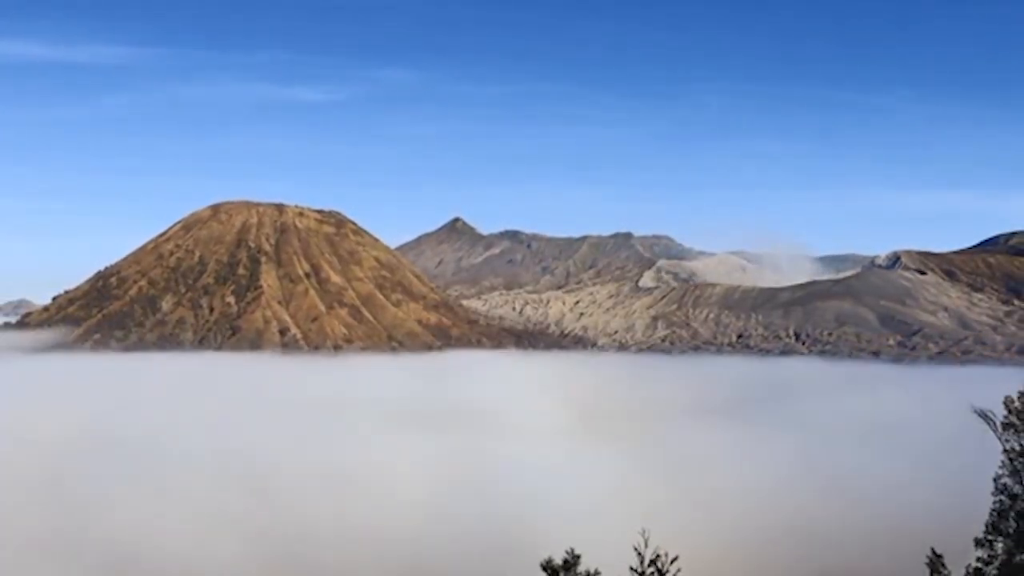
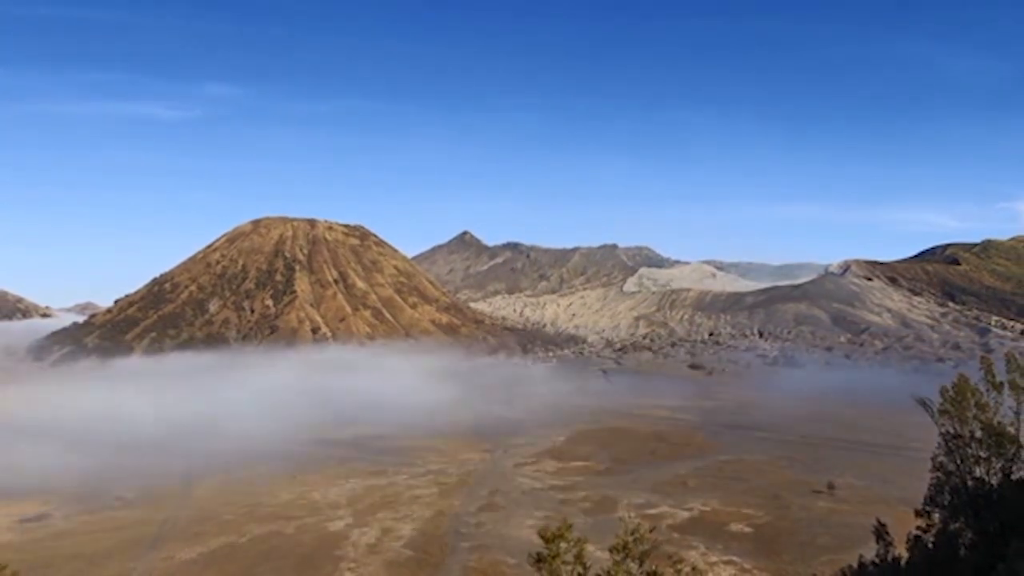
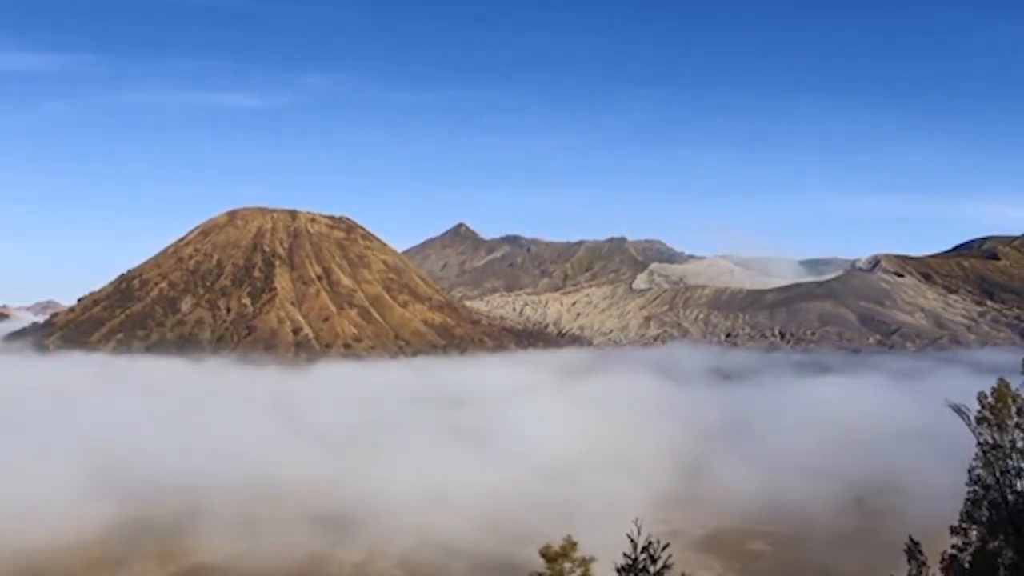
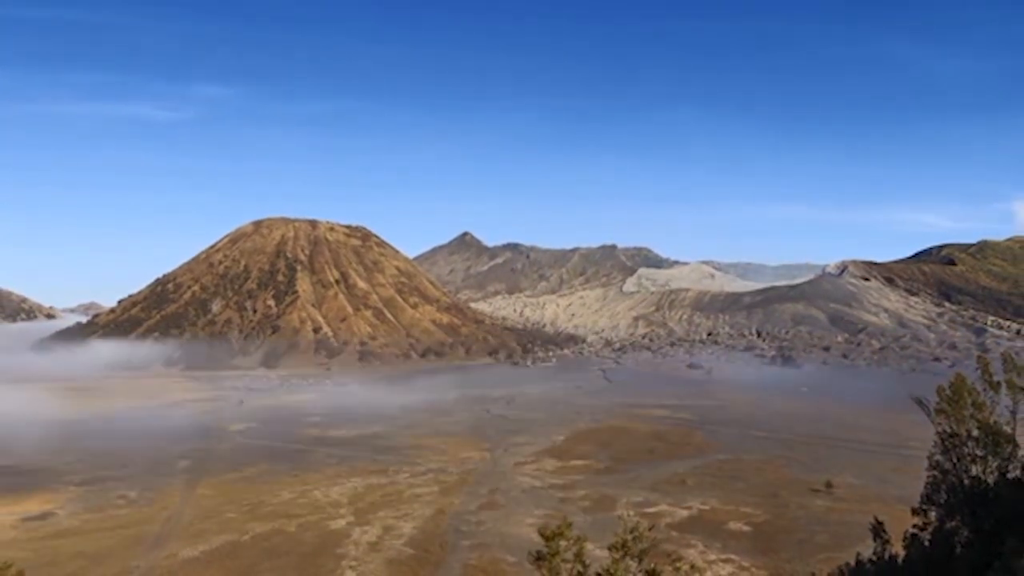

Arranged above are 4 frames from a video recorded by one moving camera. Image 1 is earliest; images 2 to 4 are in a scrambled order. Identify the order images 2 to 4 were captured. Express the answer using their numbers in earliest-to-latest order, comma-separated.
3, 2, 4
